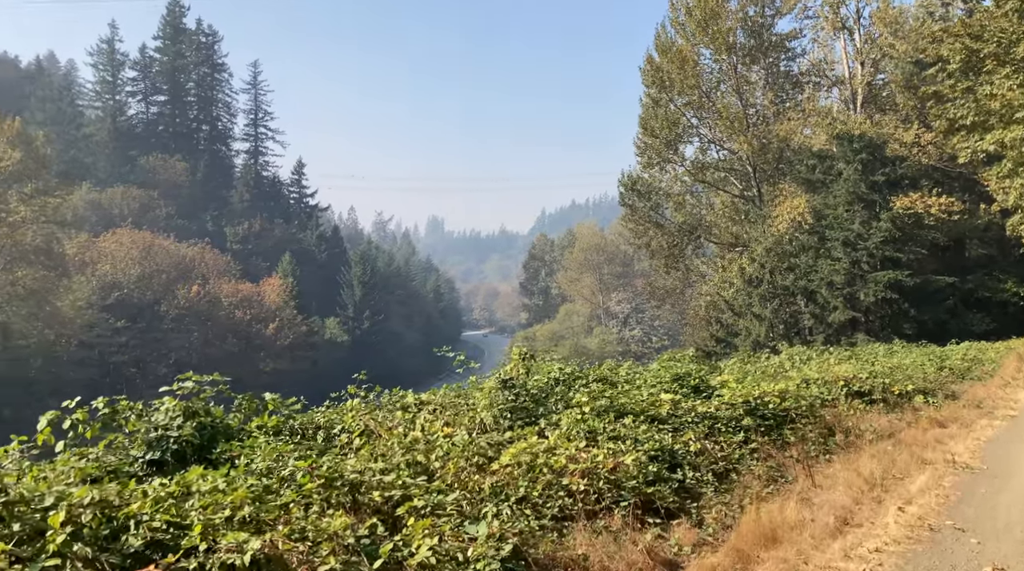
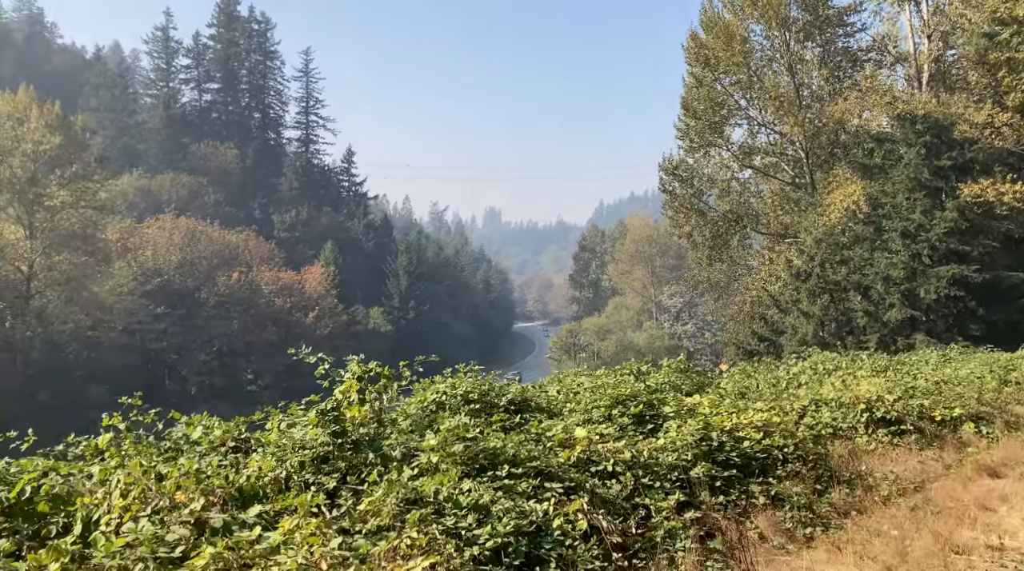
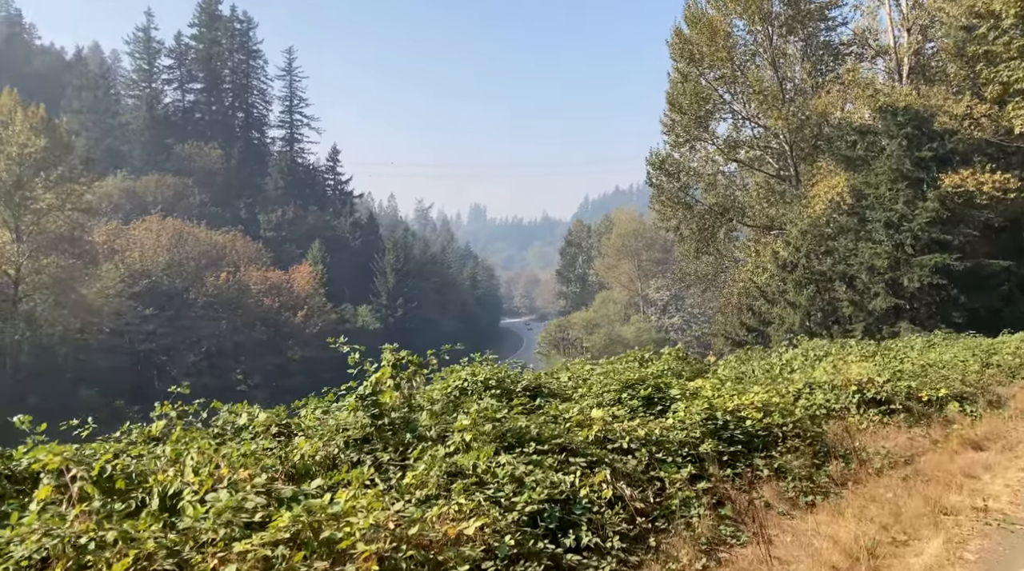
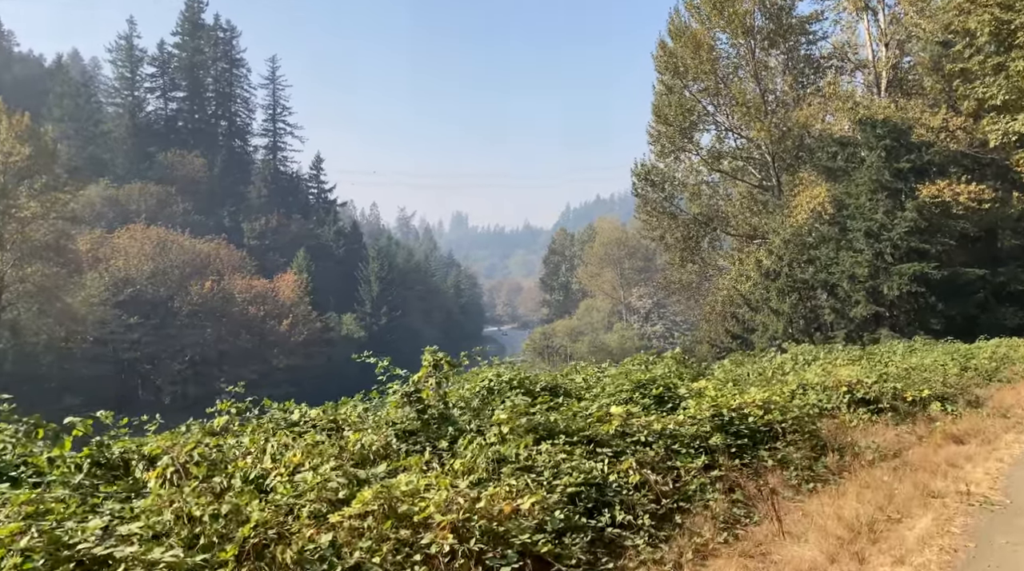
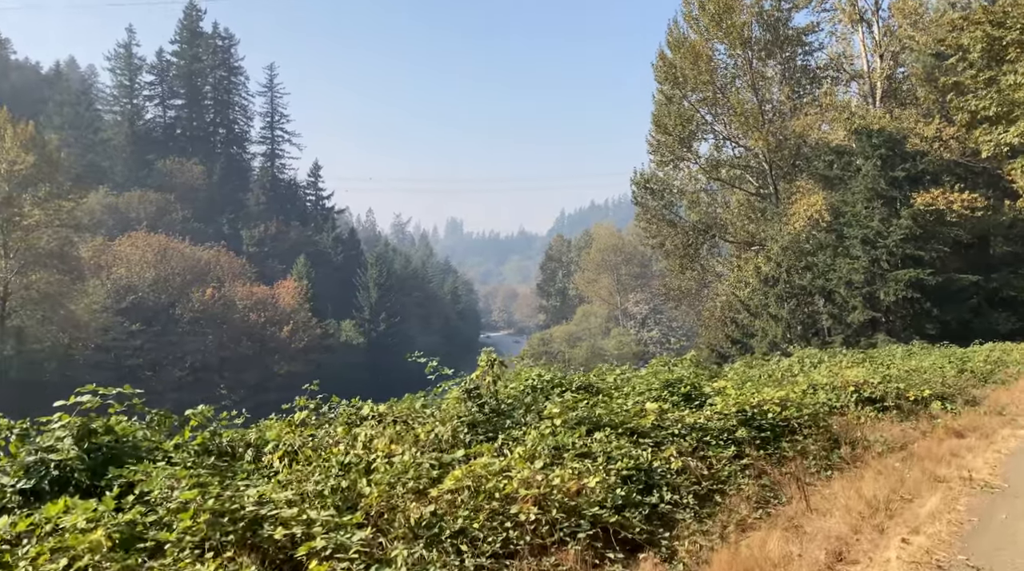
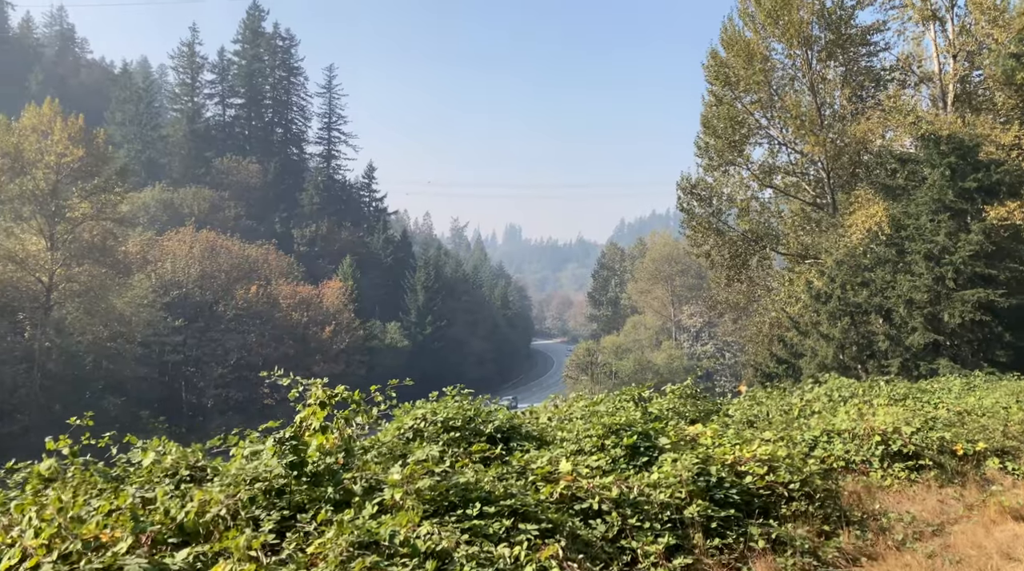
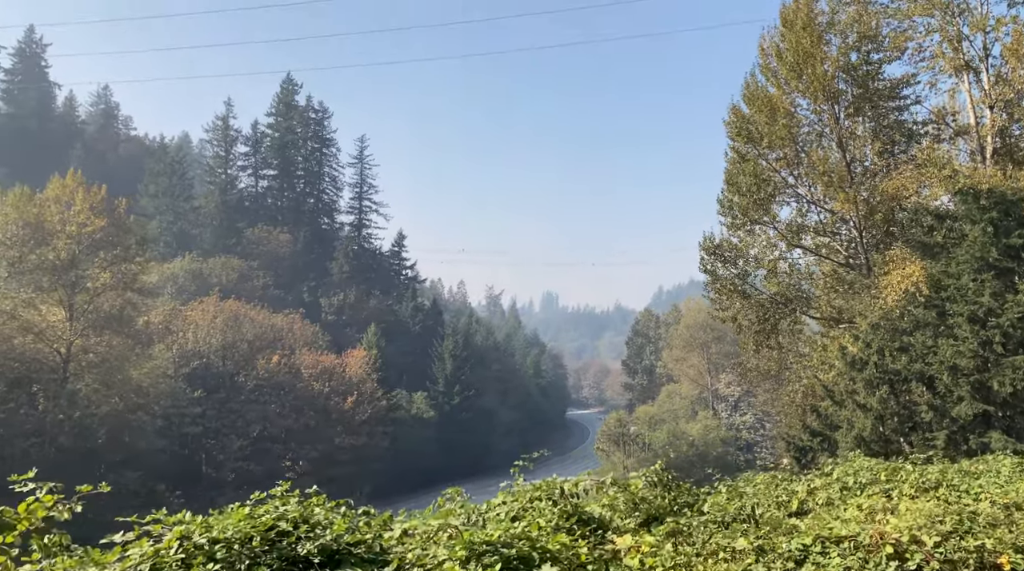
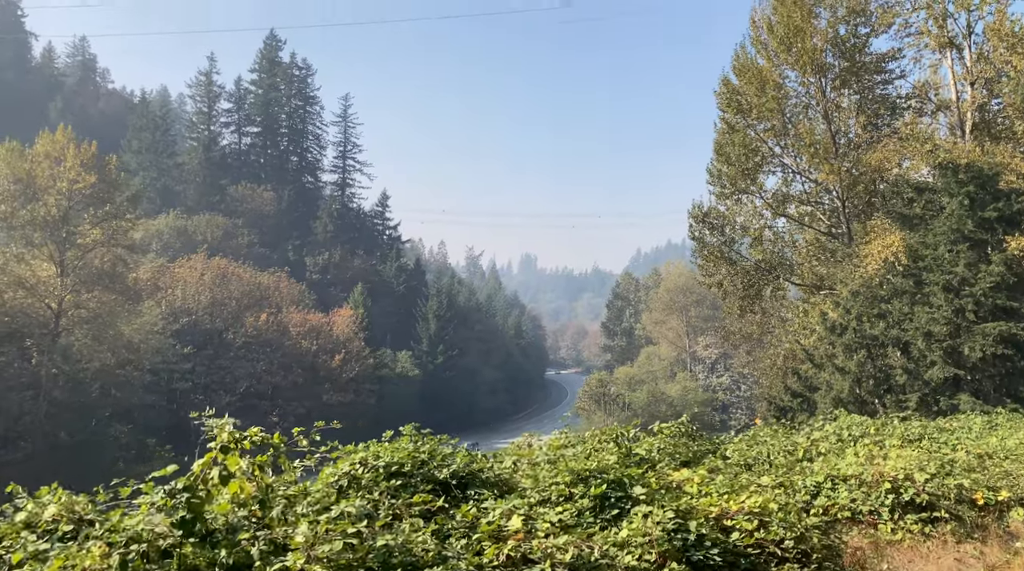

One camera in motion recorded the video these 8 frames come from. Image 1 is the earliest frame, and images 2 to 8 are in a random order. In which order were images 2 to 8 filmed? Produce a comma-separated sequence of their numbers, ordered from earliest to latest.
5, 4, 3, 2, 6, 8, 7
